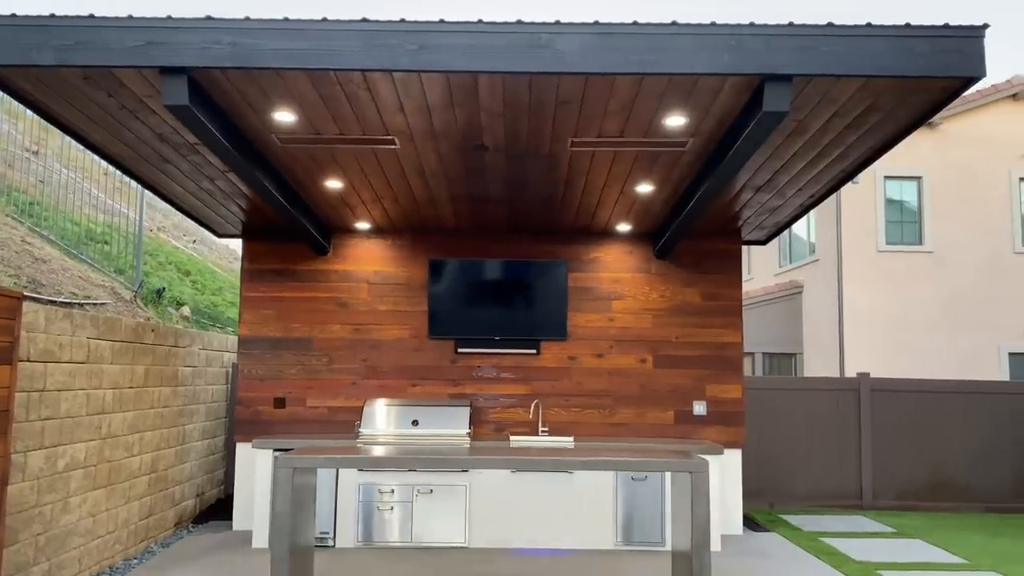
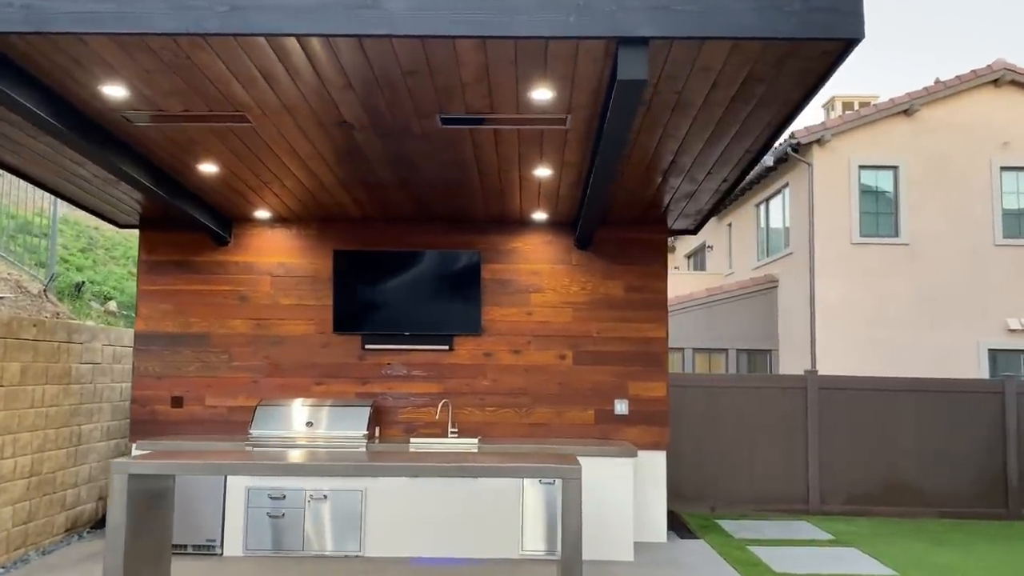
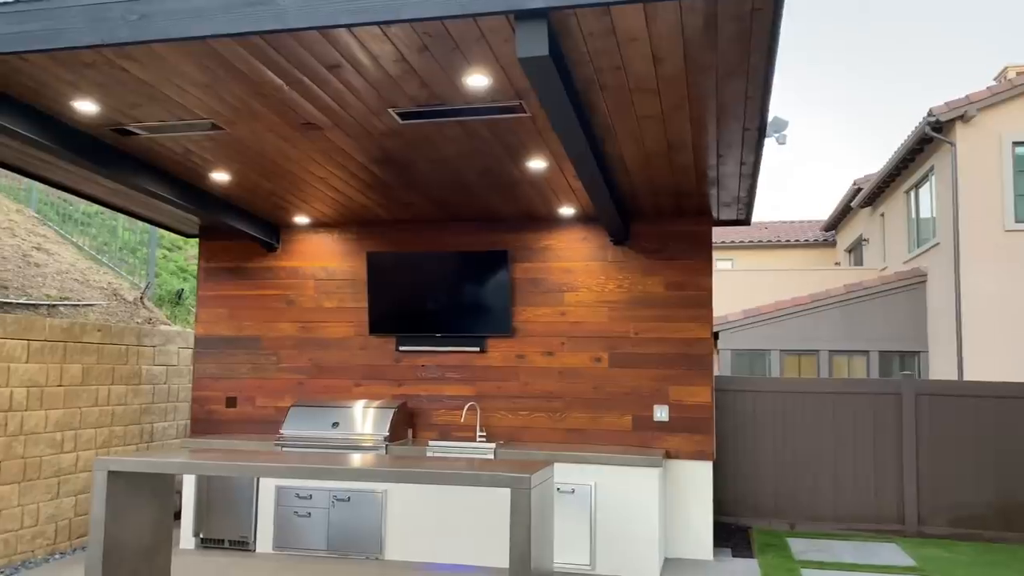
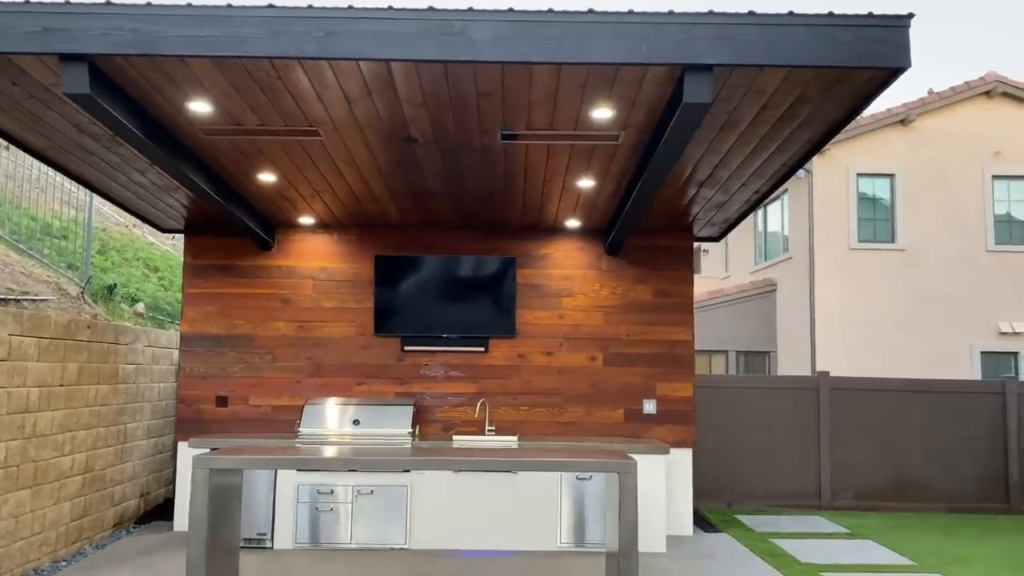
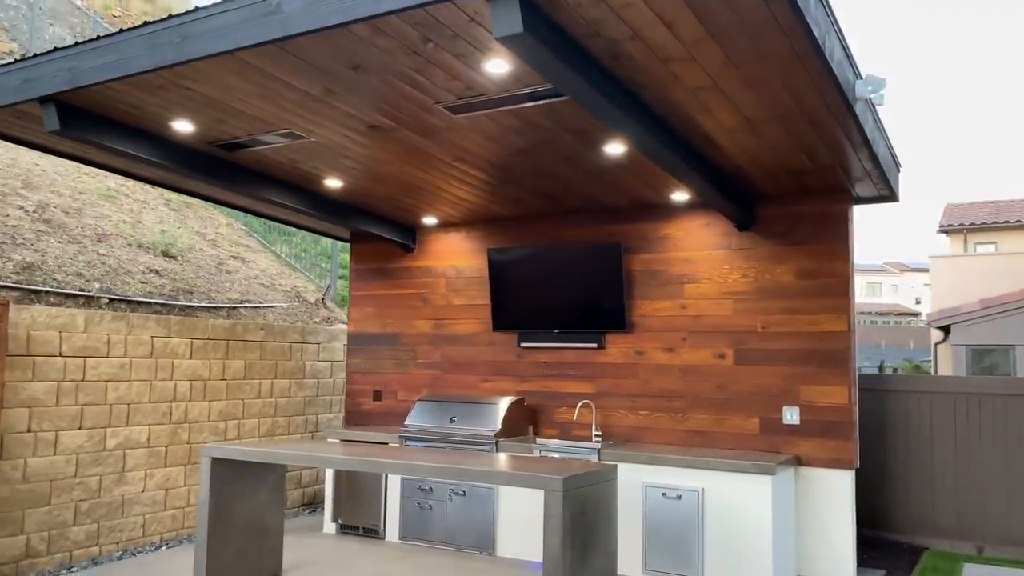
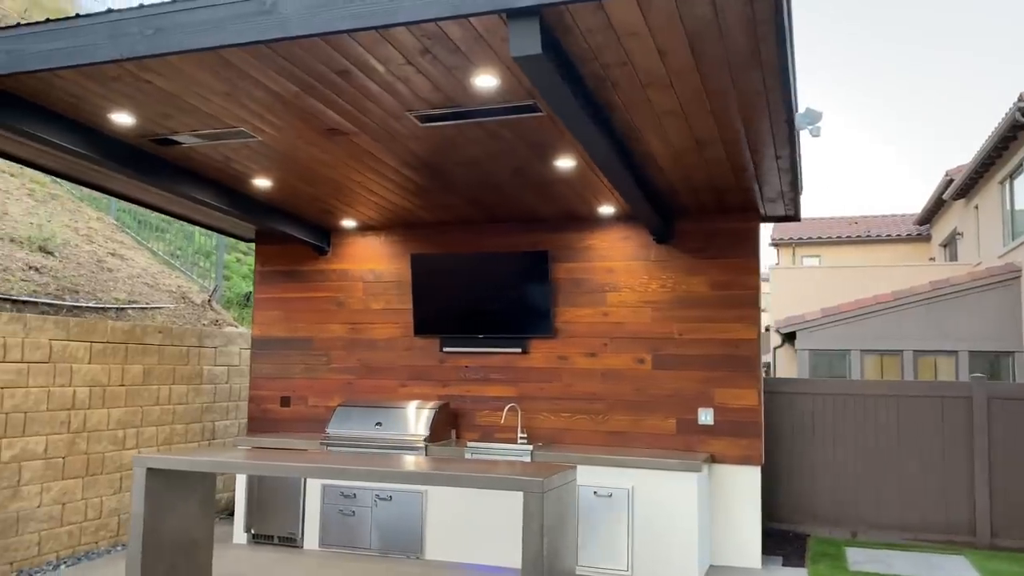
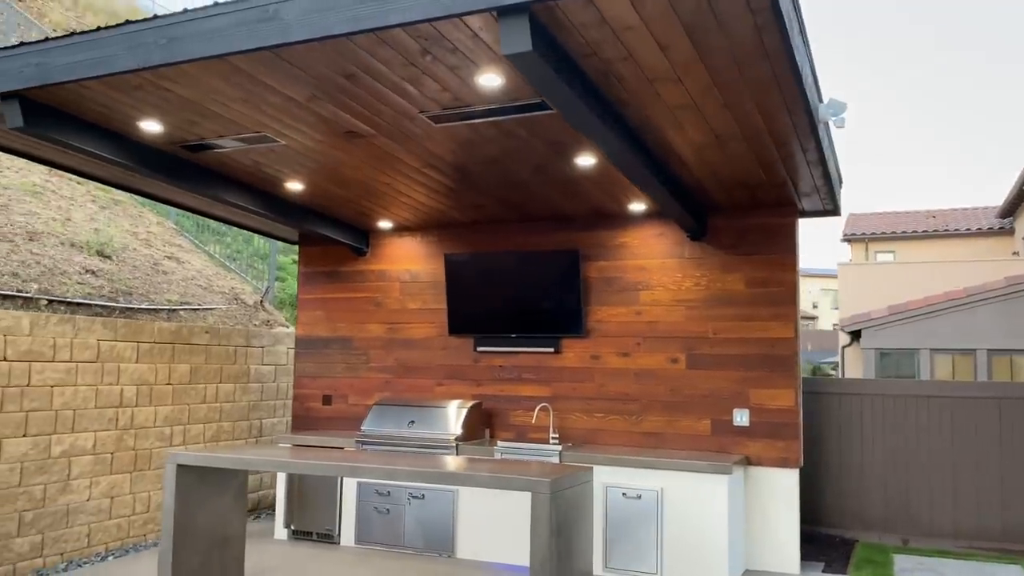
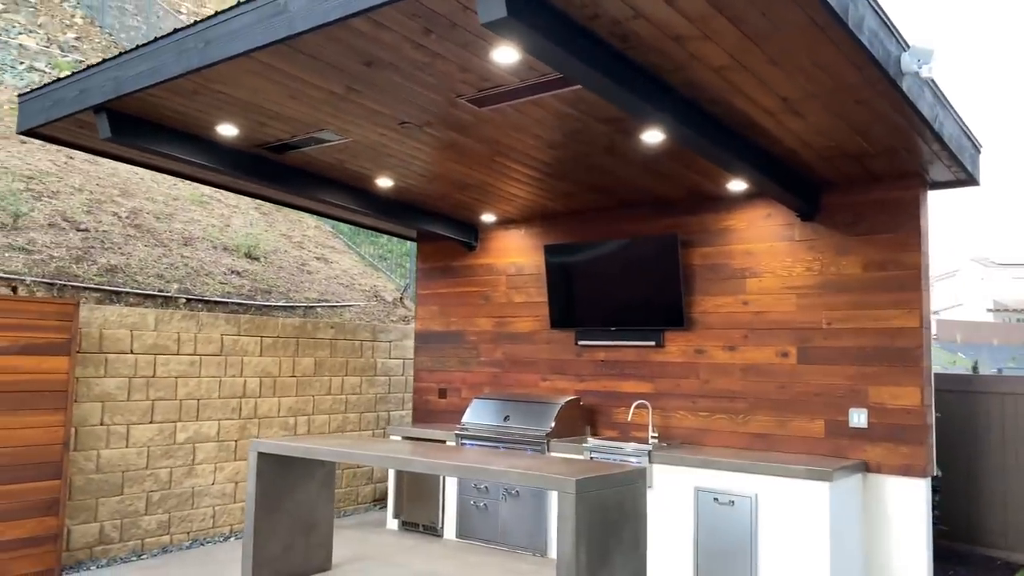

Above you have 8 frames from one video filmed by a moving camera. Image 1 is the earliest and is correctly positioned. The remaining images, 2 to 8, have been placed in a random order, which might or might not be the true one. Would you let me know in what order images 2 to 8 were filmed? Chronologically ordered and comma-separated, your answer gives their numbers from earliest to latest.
4, 2, 3, 6, 7, 5, 8
